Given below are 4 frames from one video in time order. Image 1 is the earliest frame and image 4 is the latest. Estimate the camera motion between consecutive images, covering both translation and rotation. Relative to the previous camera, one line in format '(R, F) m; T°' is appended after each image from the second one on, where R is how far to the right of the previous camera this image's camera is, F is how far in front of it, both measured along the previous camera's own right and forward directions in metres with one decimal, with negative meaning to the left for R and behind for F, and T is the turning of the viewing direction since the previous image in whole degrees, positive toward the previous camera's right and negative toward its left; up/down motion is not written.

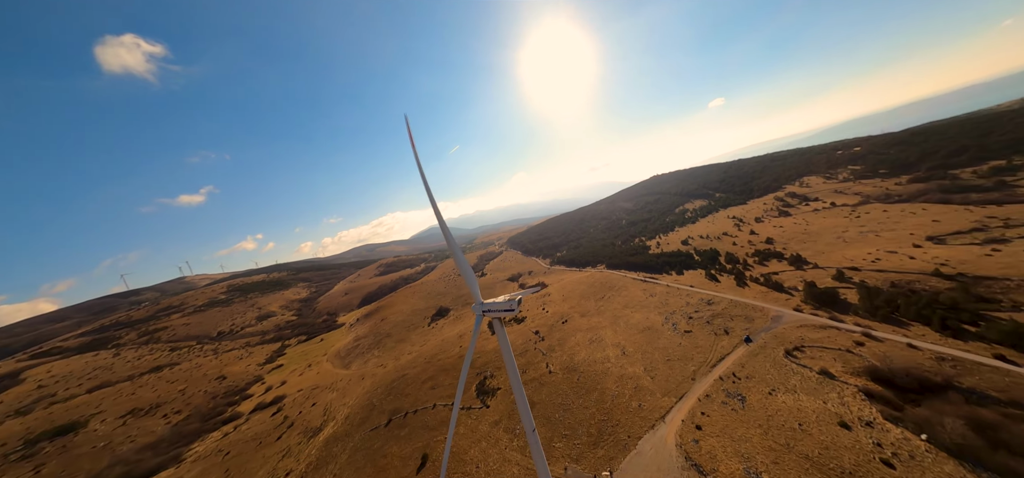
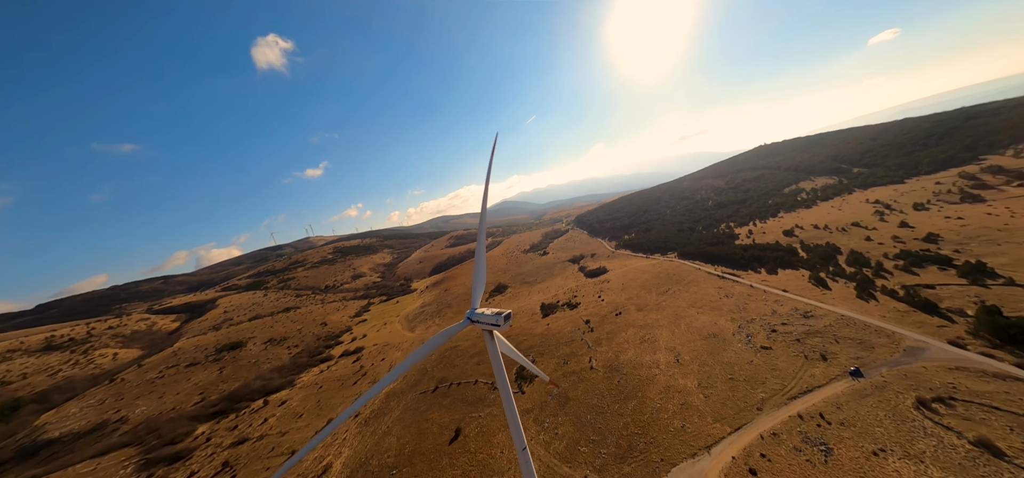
(+5.0, +2.0) m; -18°
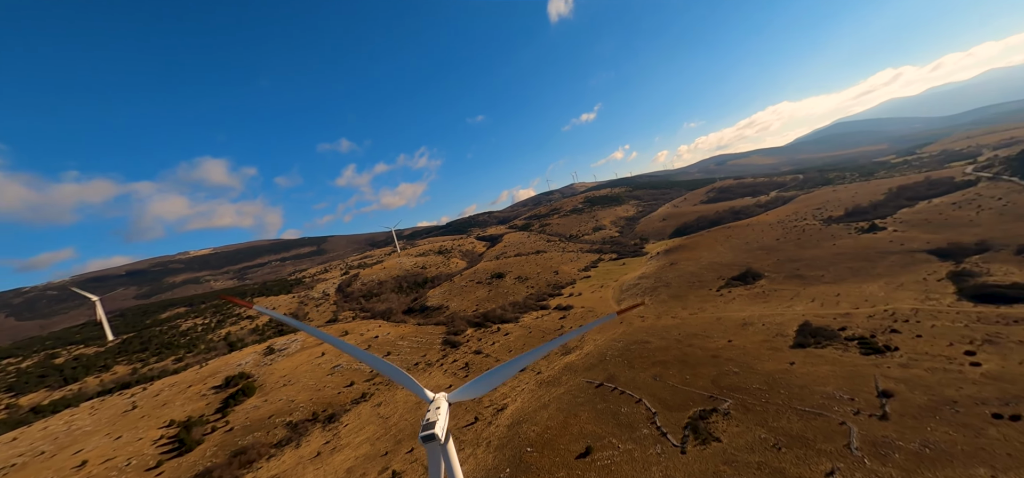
(+8.4, +11.4) m; -56°
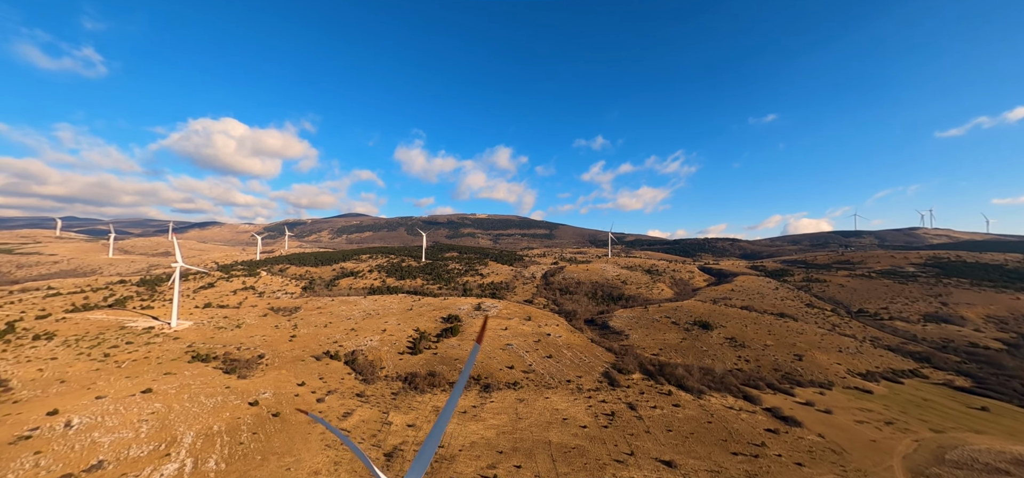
(+4.2, +7.7) m; -41°
